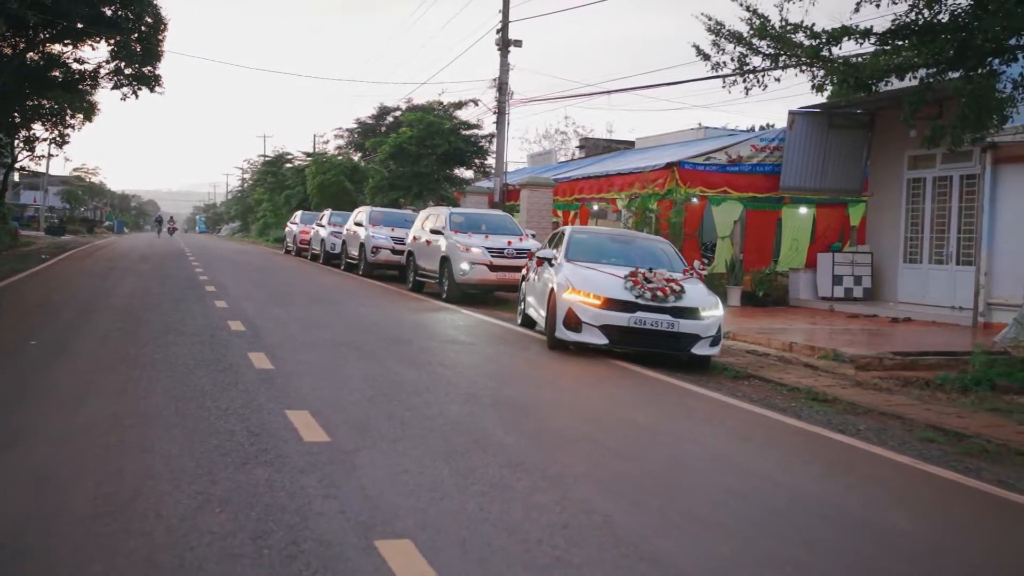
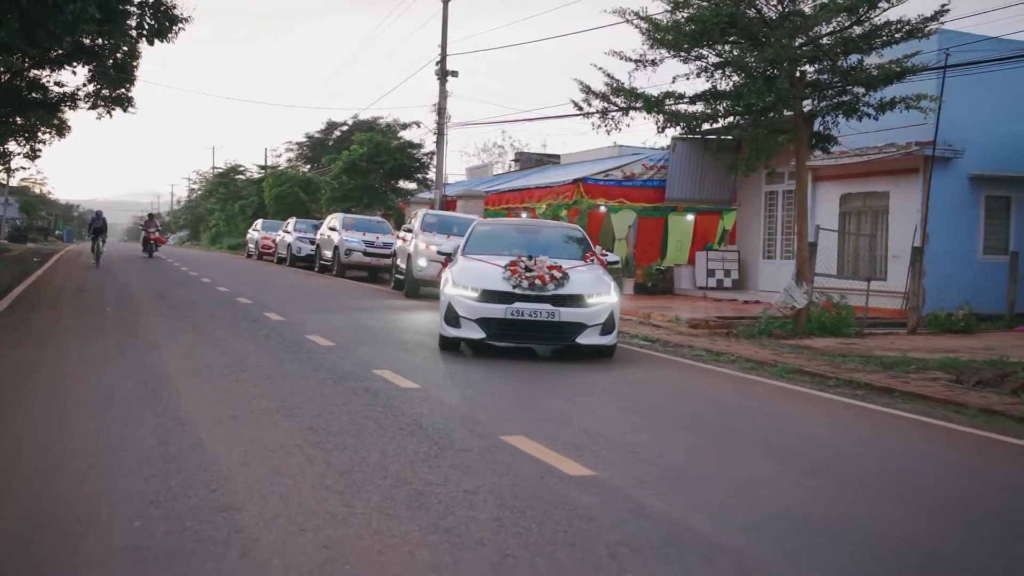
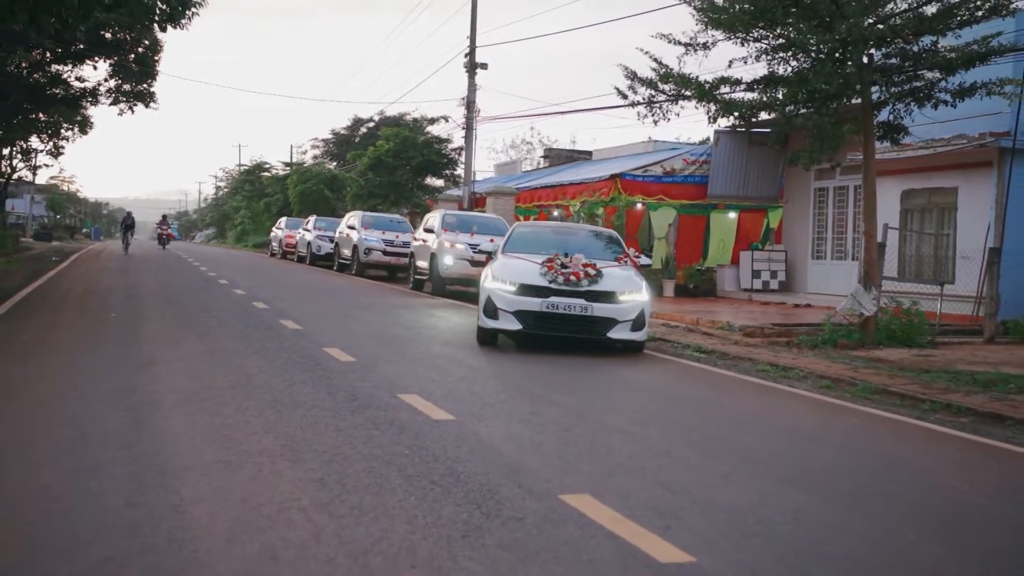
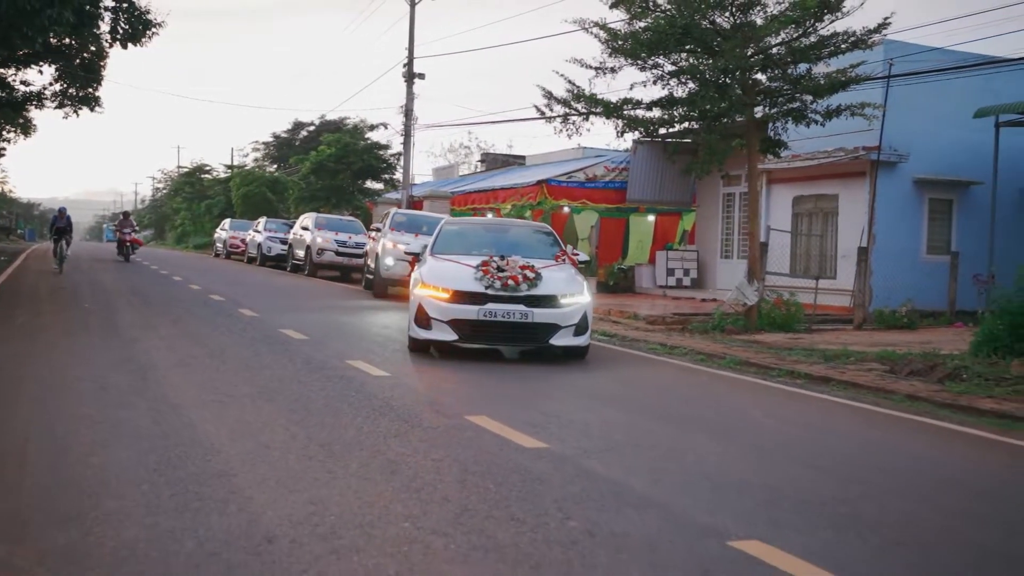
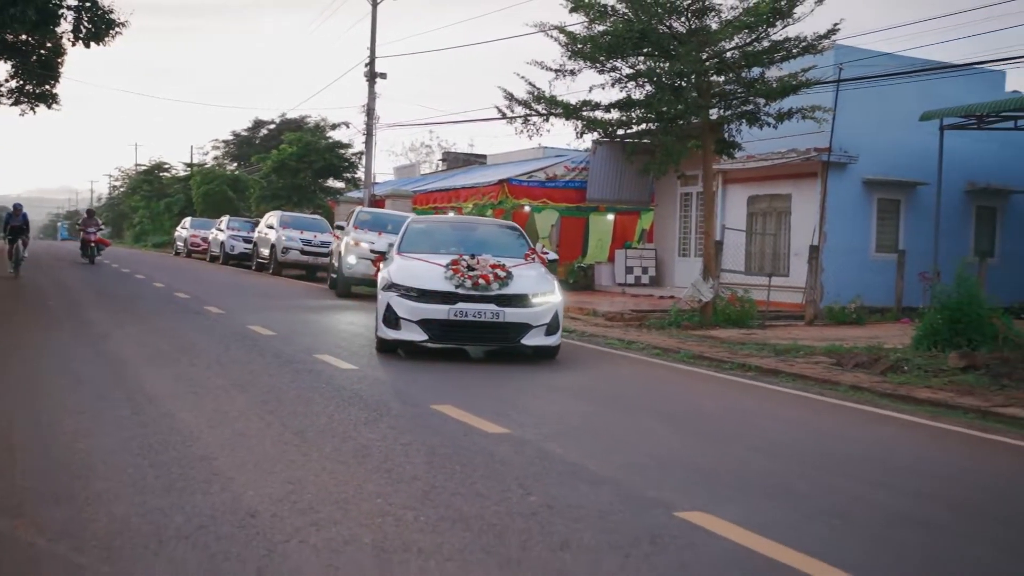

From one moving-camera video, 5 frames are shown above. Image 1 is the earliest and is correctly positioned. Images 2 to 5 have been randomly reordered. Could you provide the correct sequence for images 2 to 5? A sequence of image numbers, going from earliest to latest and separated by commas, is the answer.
3, 2, 4, 5
